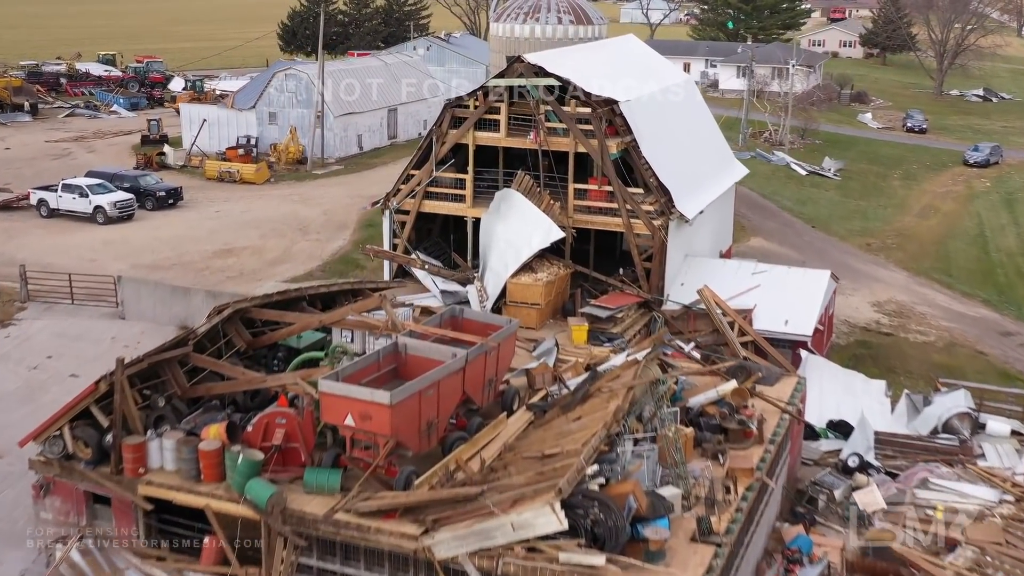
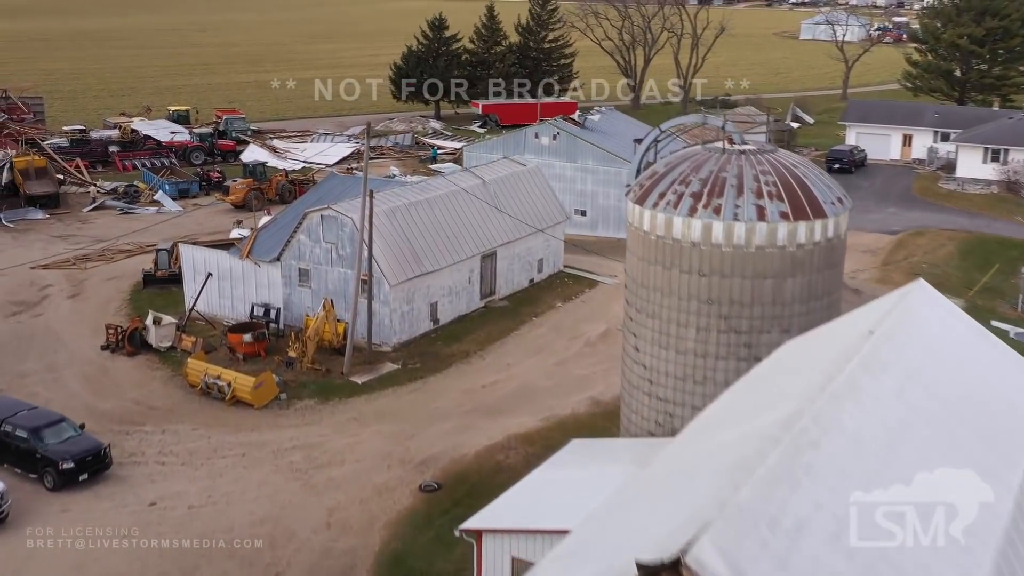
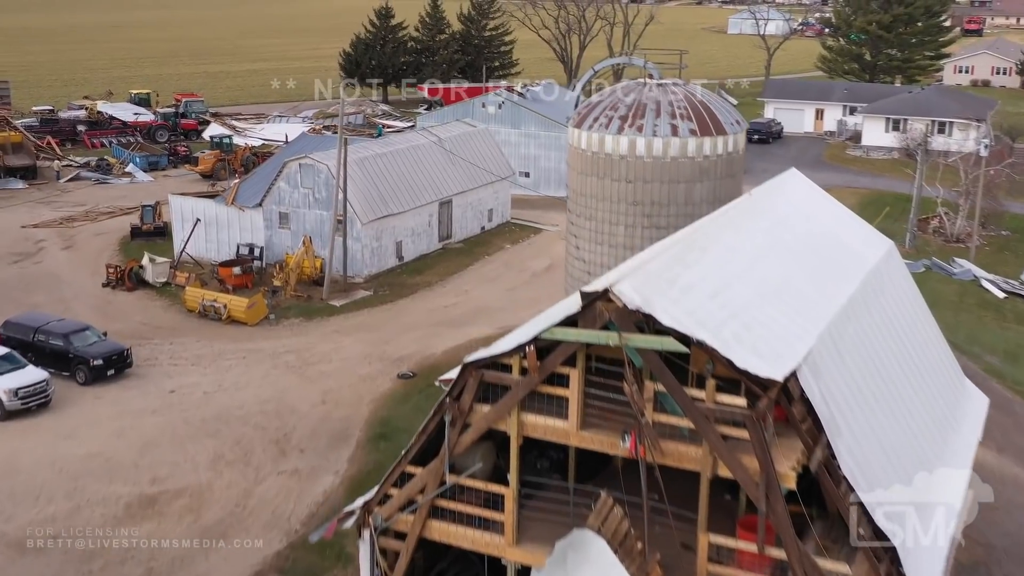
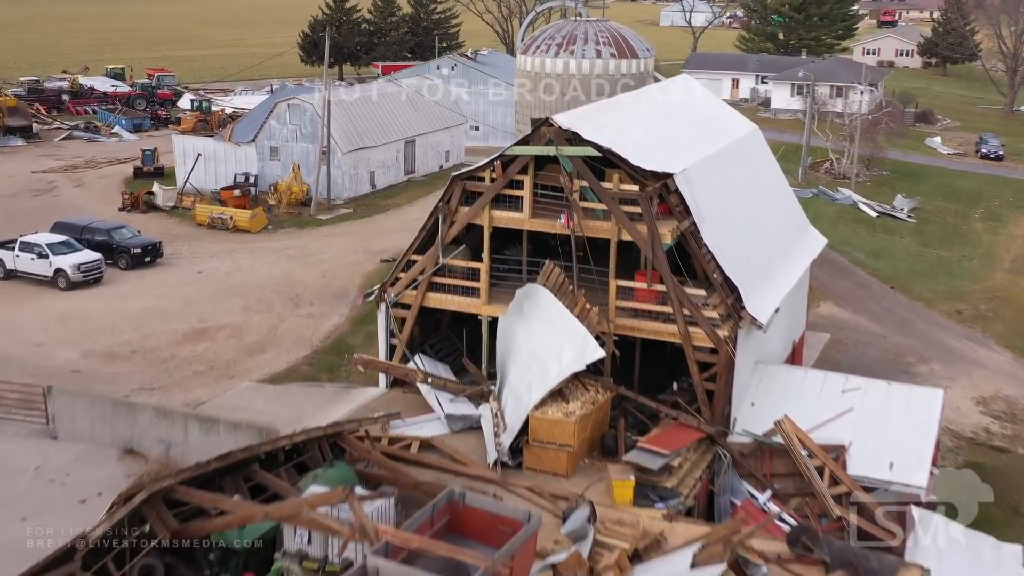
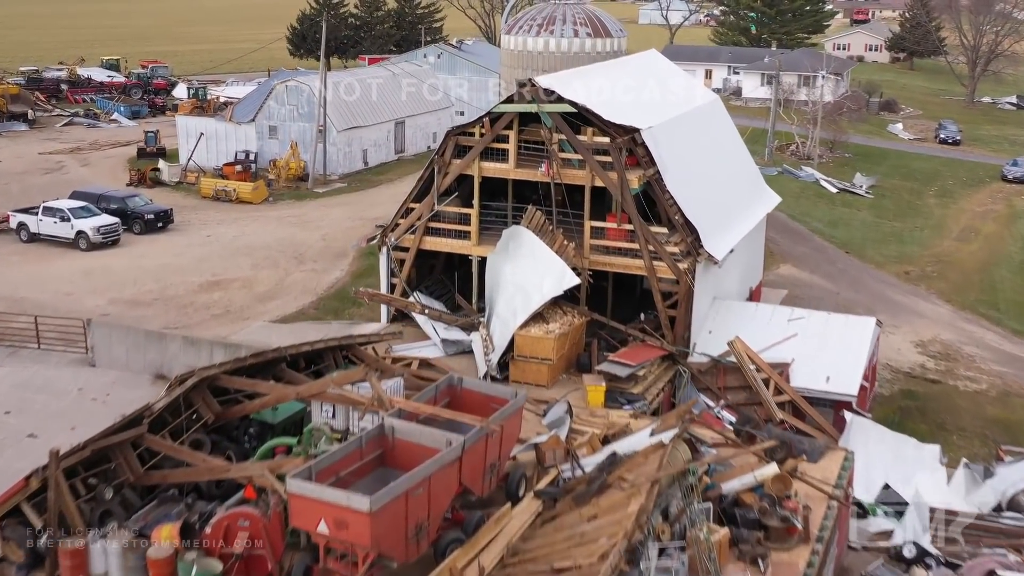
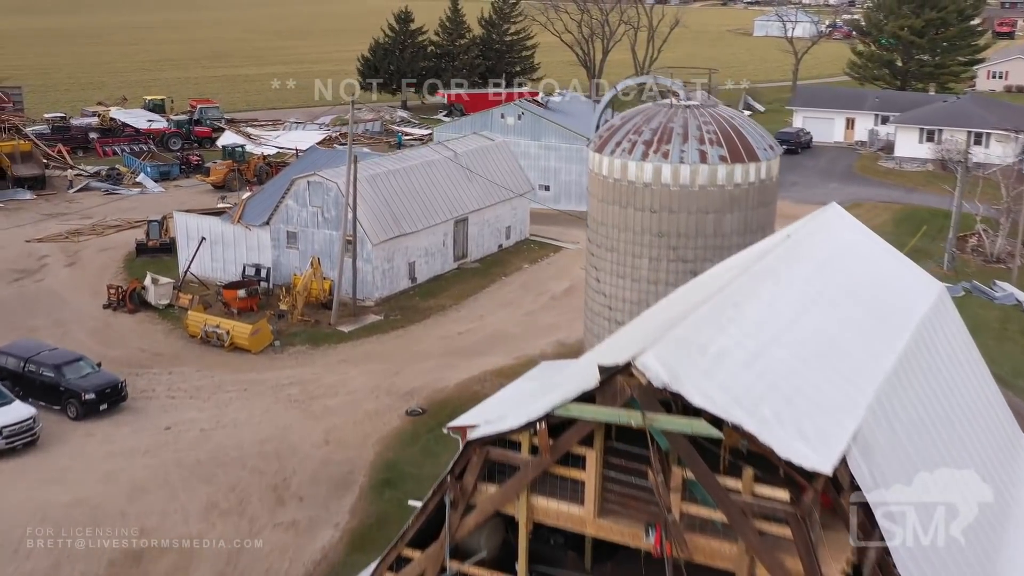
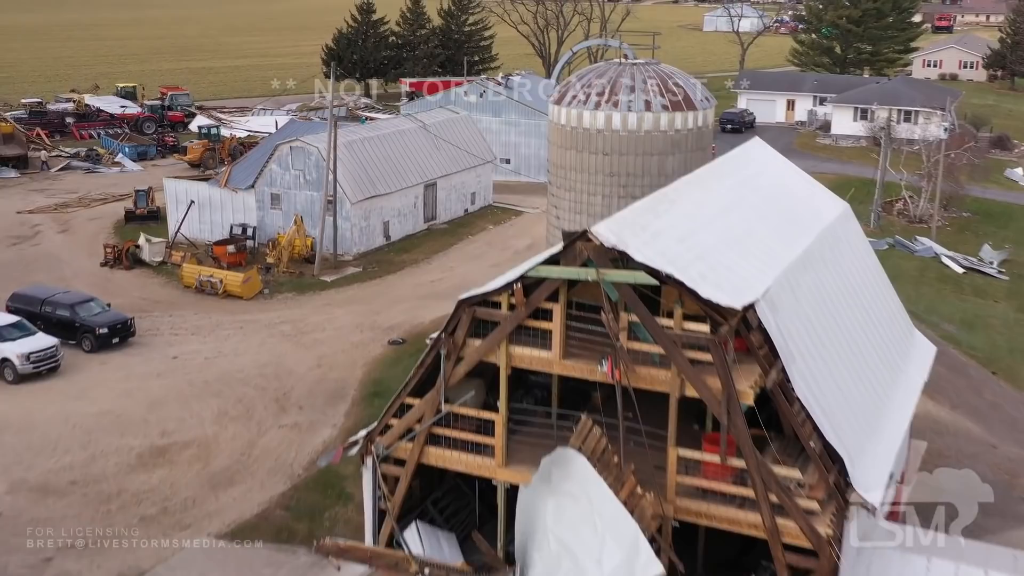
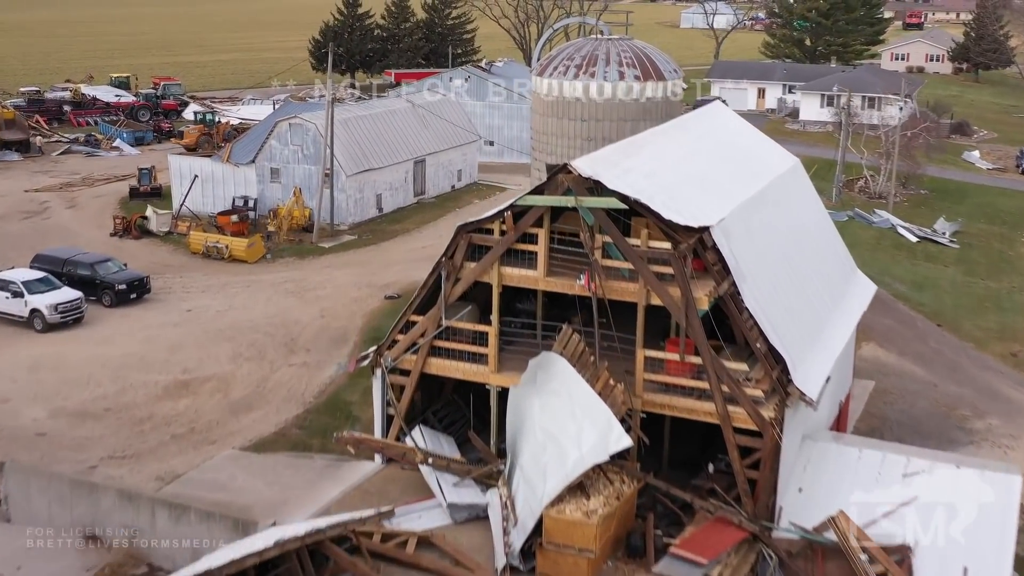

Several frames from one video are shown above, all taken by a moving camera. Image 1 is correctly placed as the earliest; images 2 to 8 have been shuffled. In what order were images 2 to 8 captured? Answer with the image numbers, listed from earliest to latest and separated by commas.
5, 4, 8, 7, 3, 6, 2
